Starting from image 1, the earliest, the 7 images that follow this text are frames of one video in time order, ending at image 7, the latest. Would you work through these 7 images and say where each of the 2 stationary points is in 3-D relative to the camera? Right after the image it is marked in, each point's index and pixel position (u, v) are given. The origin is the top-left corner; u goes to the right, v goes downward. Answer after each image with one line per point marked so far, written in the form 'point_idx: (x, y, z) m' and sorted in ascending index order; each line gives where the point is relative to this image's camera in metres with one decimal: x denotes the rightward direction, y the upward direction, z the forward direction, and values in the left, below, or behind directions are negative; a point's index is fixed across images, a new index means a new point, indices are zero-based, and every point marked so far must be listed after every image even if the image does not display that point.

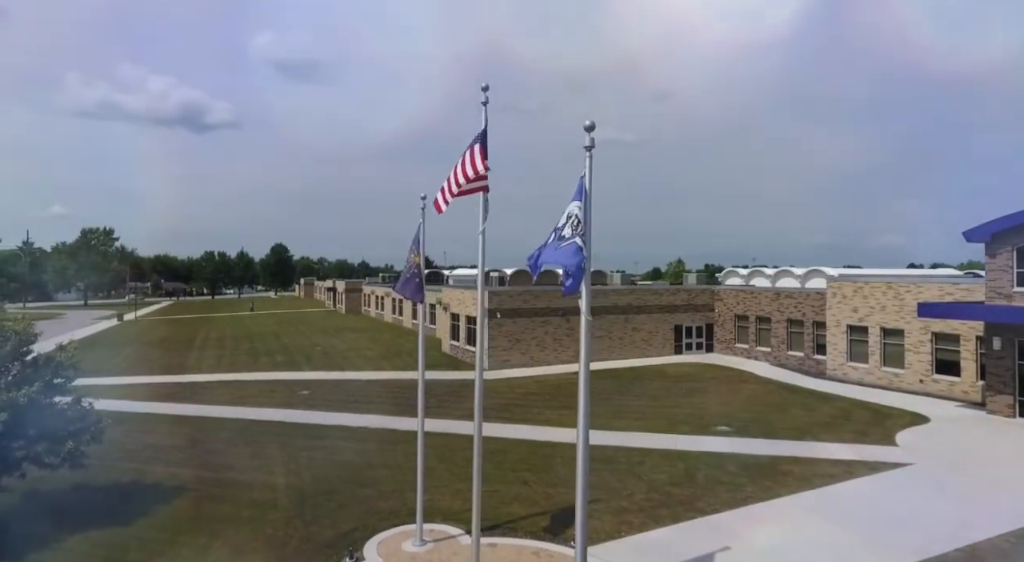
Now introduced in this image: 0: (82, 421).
0: (-8.5, -2.8, +13.5) m
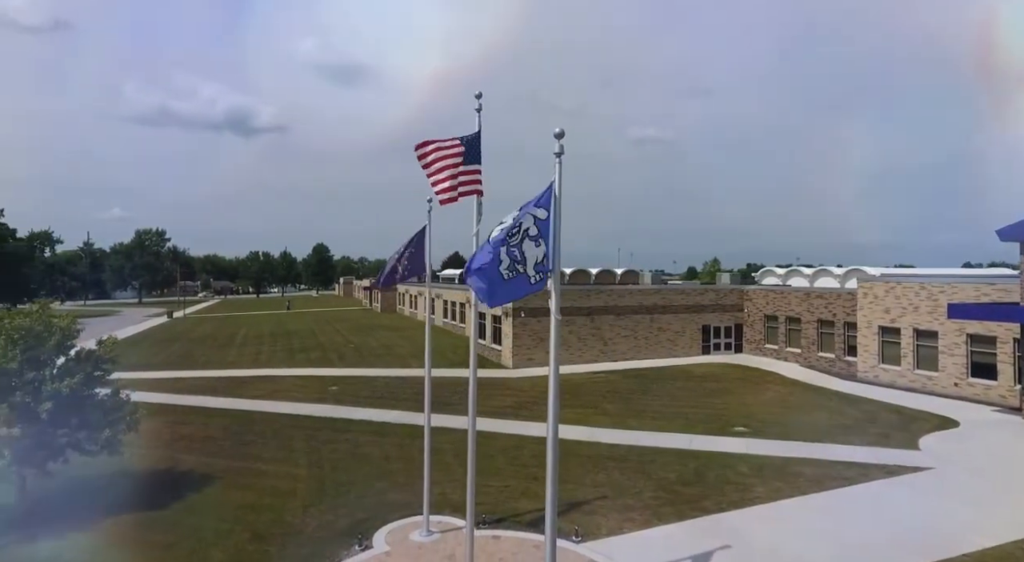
0: (-8.4, -2.8, +14.5) m
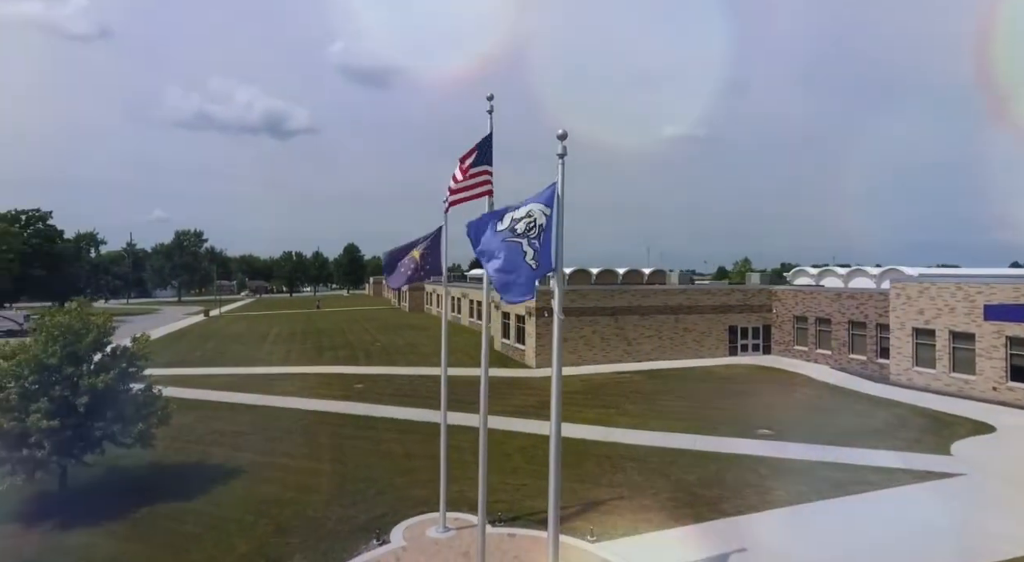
0: (-8.0, -2.8, +15.1) m
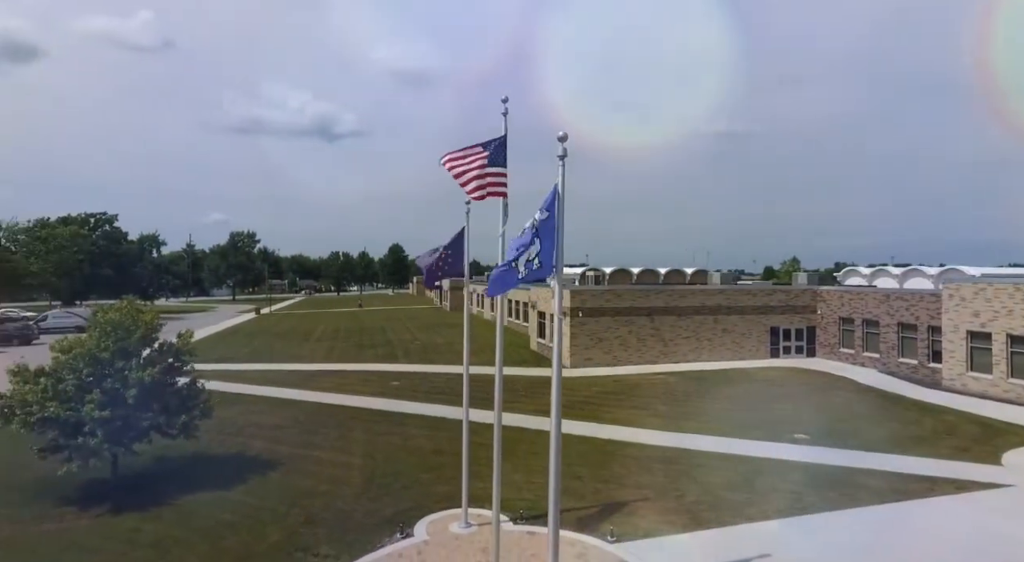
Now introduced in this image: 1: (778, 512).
0: (-7.4, -2.8, +15.9) m
1: (+5.4, -4.7, +13.6) m
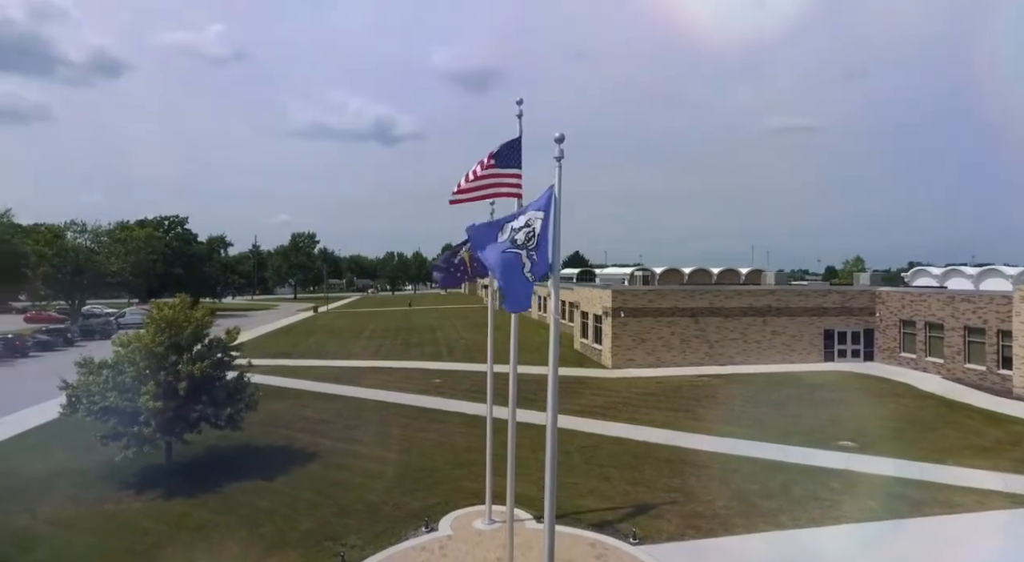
0: (-6.6, -2.7, +16.7) m
1: (+5.8, -4.7, +13.2) m
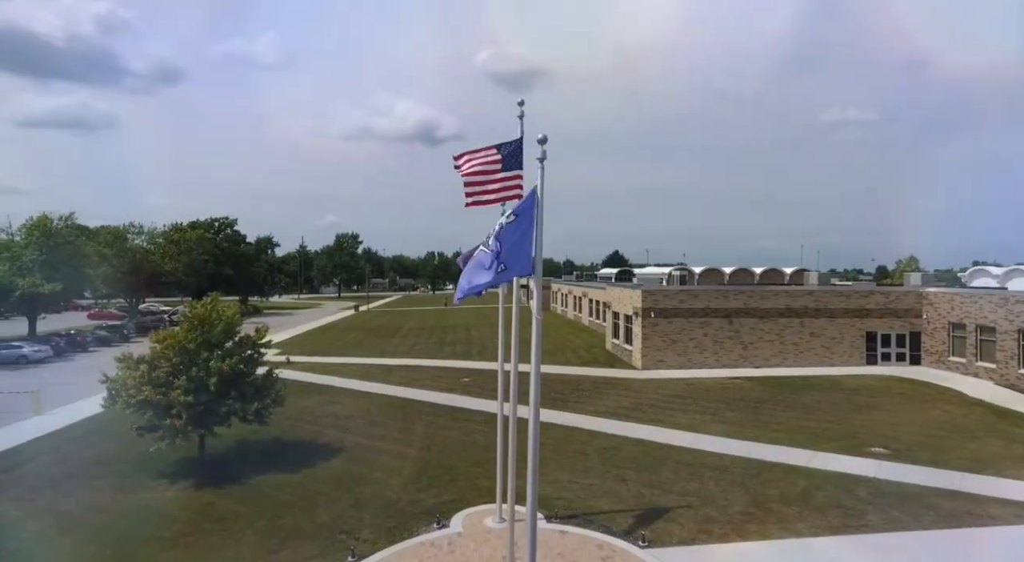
0: (-6.1, -2.7, +17.3) m
1: (+6.0, -4.7, +12.7) m
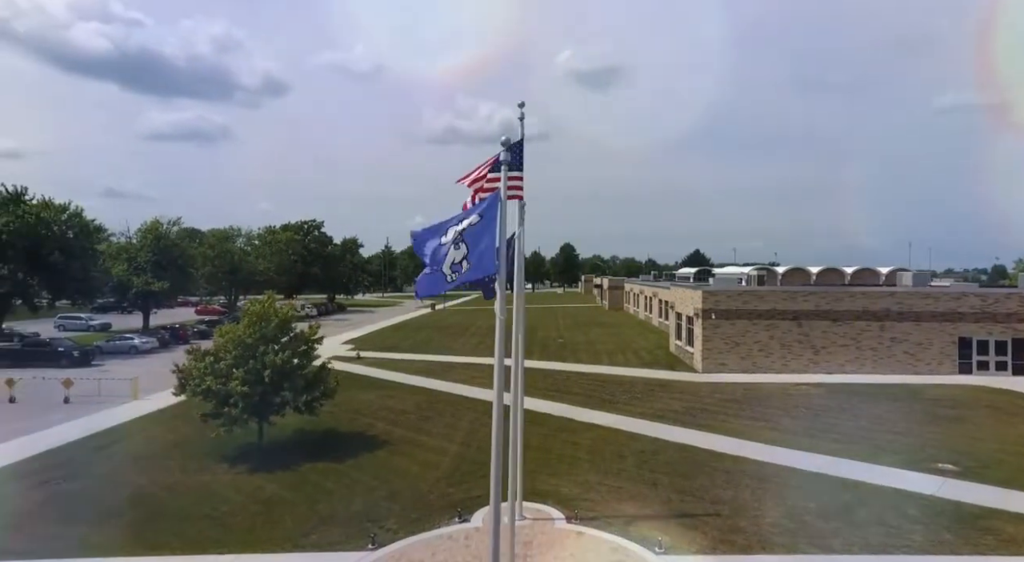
0: (-5.0, -2.7, +18.2) m
1: (+6.1, -4.6, +11.7) m
